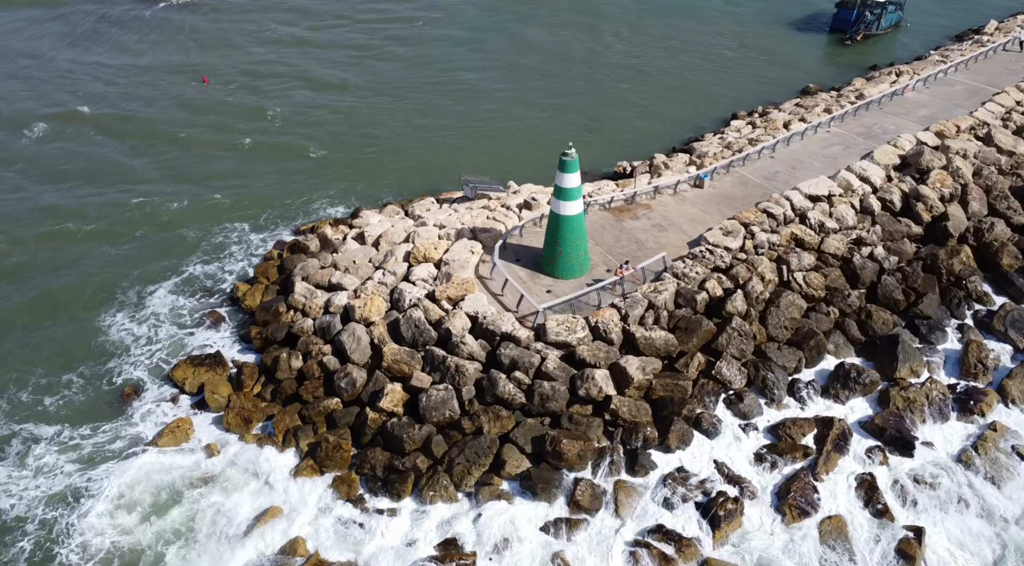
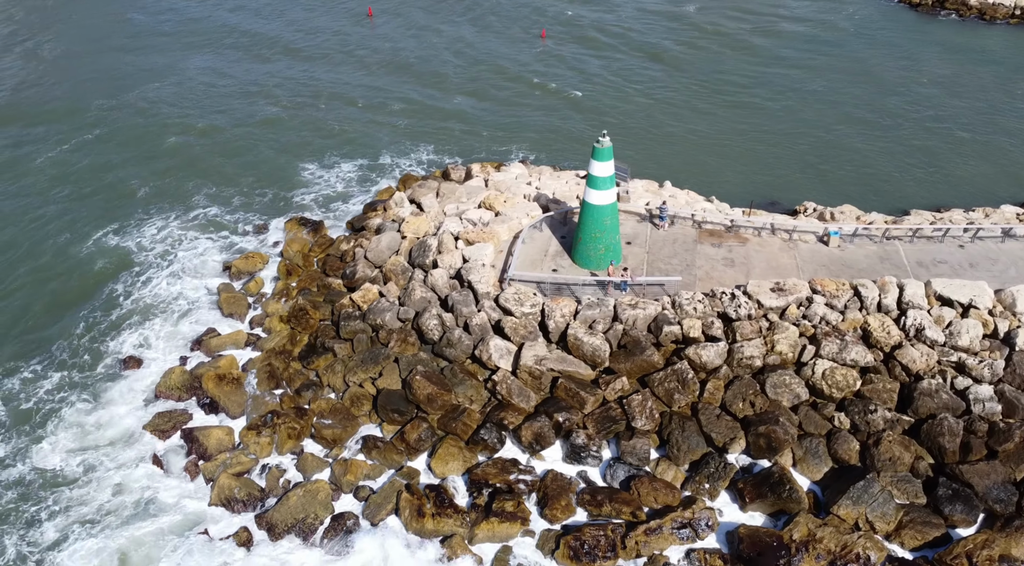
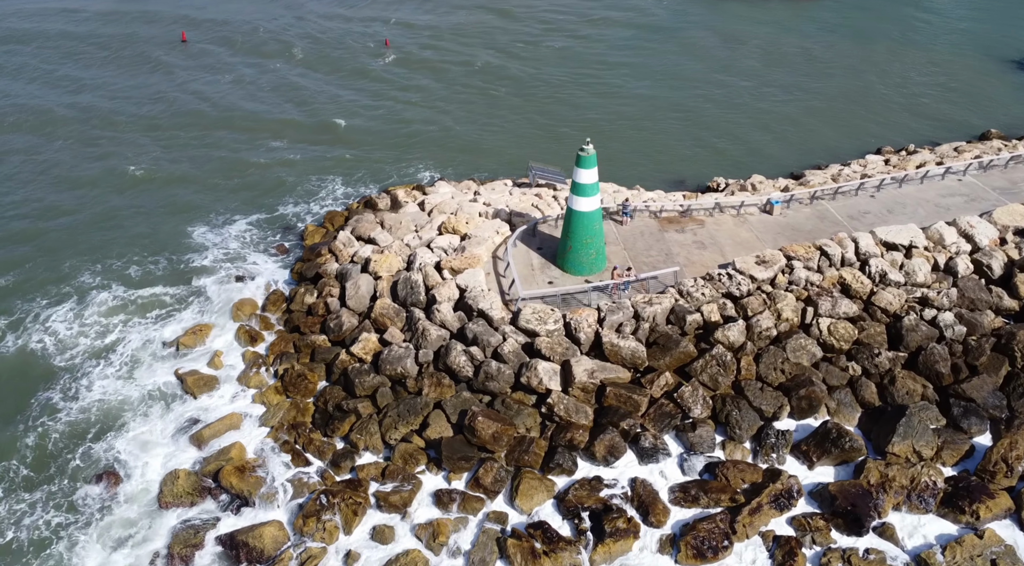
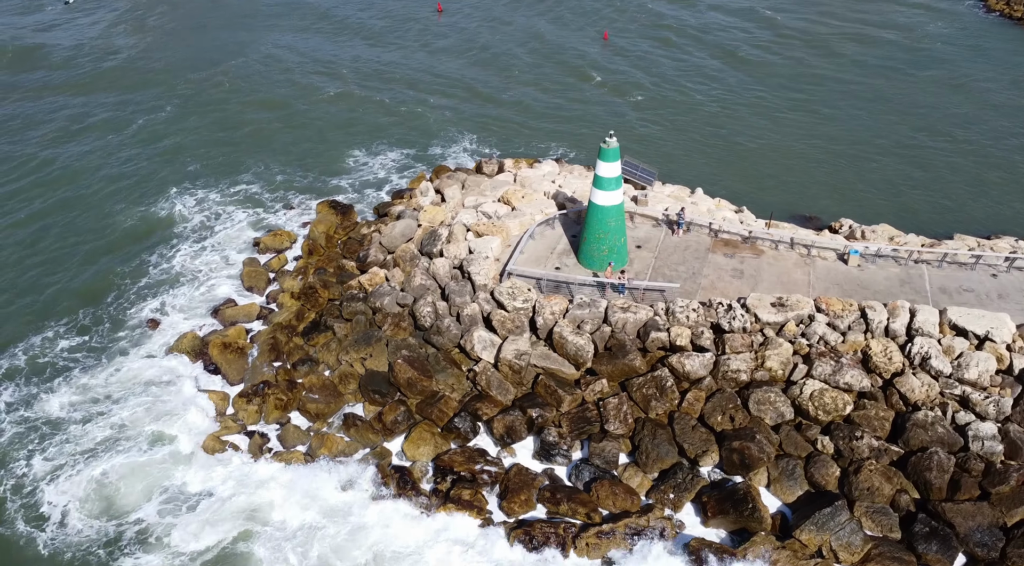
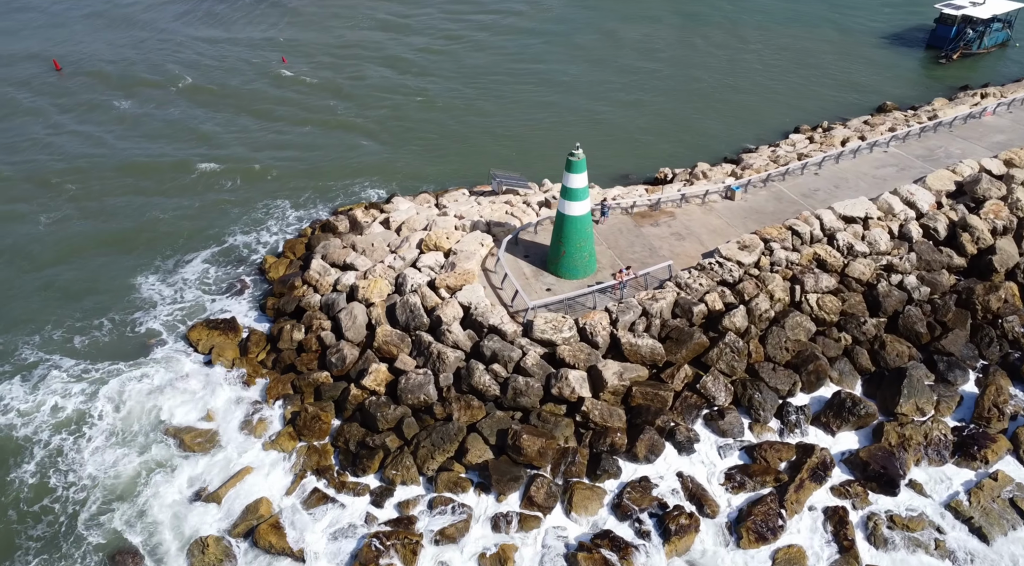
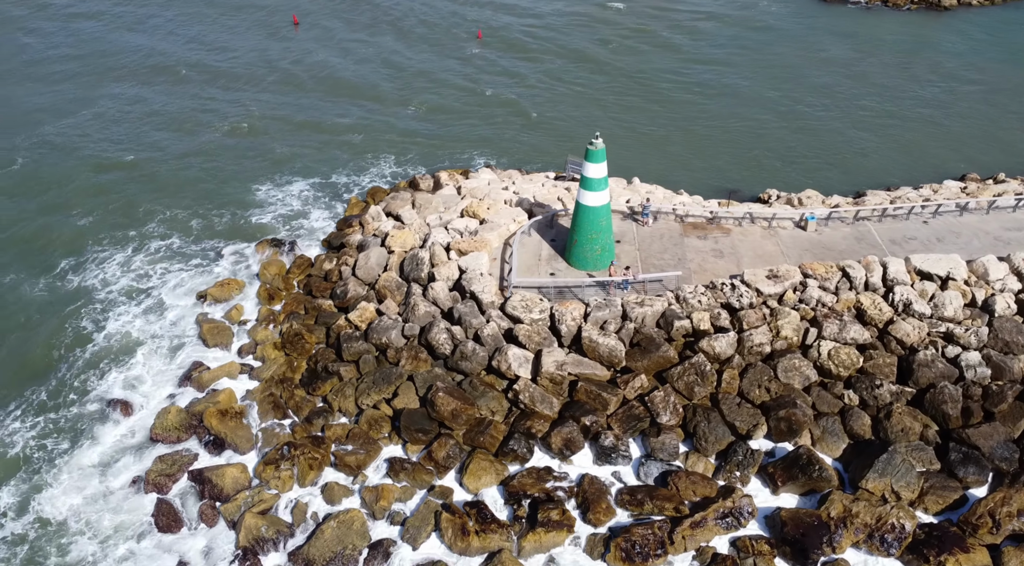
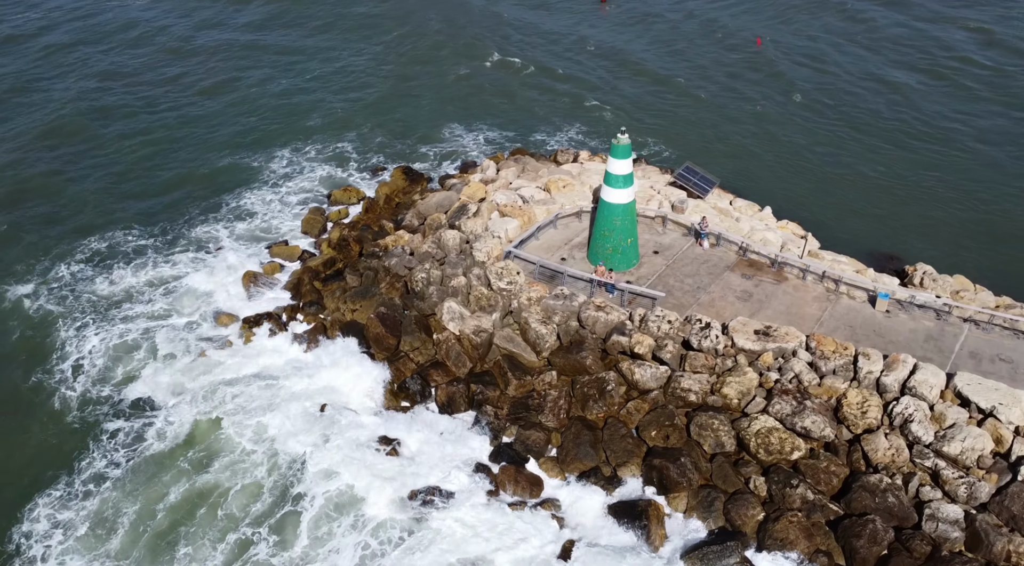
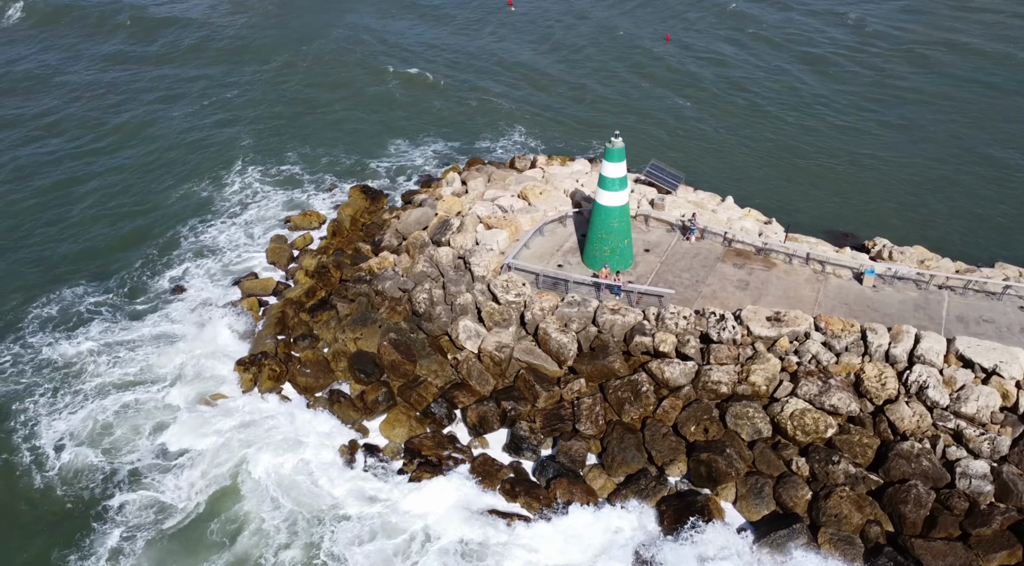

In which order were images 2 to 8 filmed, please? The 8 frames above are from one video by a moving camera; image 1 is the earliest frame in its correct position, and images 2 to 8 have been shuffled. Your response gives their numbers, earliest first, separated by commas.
5, 3, 6, 2, 4, 8, 7
